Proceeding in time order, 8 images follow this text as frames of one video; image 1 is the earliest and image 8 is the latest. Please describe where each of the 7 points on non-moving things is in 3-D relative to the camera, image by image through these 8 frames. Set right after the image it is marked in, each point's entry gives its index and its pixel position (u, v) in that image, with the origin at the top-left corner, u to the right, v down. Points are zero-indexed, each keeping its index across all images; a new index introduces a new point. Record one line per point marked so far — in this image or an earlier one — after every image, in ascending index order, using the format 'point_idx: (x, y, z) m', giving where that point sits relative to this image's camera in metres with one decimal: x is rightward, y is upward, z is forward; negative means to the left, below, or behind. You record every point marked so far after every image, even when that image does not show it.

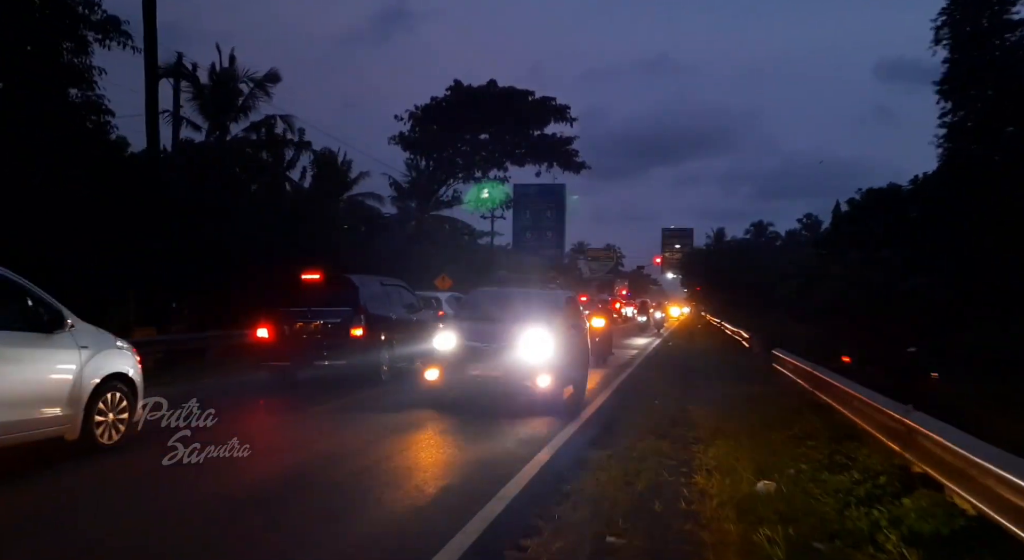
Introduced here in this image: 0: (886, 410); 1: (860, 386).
0: (+3.1, -1.1, +6.9) m
1: (+3.5, -1.1, +8.3) m
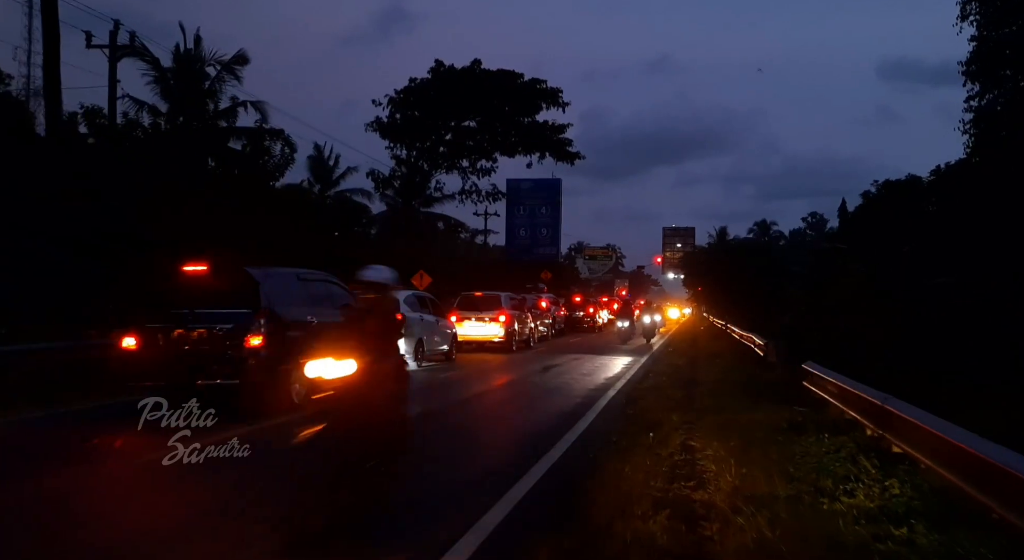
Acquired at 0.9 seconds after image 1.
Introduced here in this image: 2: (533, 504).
0: (+2.5, -1.0, +4.0) m
1: (+2.9, -1.0, +5.4) m
2: (+0.2, -1.8, +6.5) m
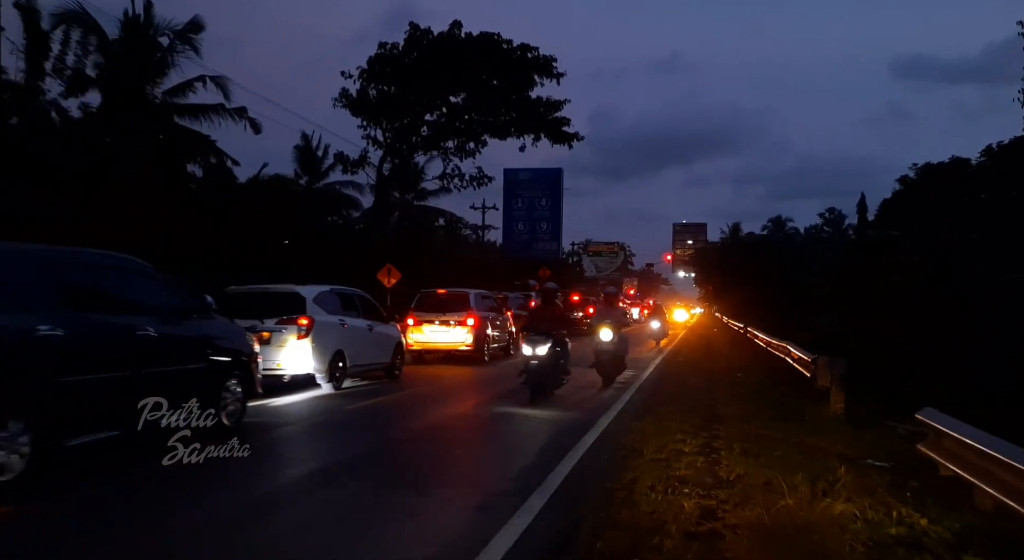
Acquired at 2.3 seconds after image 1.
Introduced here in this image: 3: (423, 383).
0: (+1.7, -0.9, -0.5) m
1: (+2.1, -0.9, +0.9) m
2: (-0.7, -1.6, +2.1) m
3: (-1.8, -2.2, +16.7) m
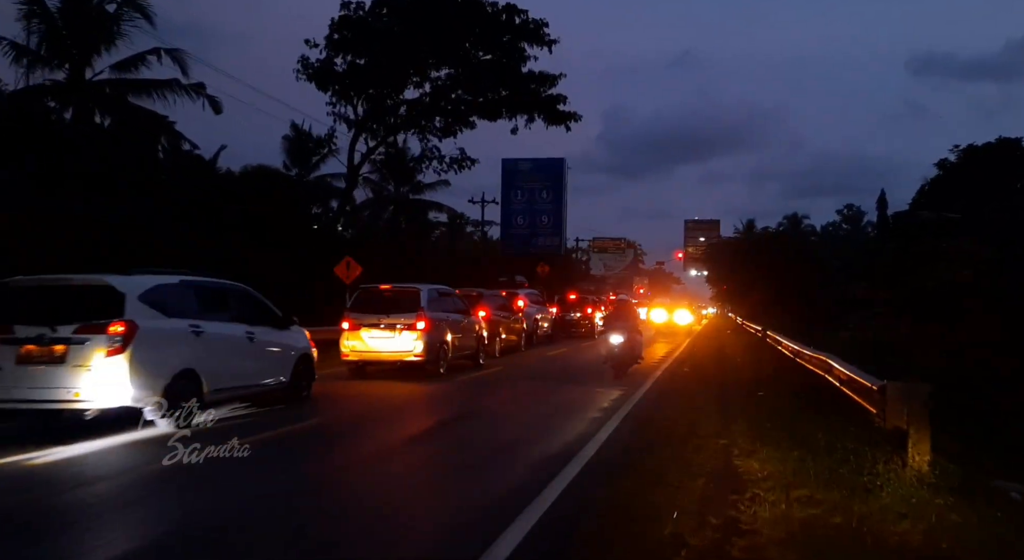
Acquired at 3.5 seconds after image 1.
0: (+0.7, -0.8, -4.2) m
1: (+1.1, -0.8, -2.8) m
2: (-1.6, -1.5, -1.6) m
3: (-2.5, -2.1, +13.0) m
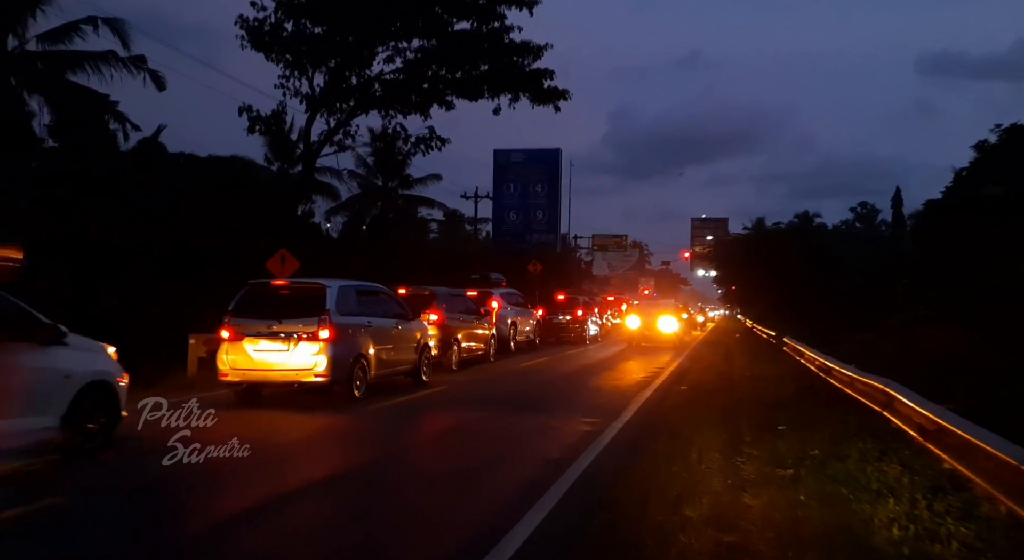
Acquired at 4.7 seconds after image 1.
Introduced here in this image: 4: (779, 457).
0: (-0.3, -0.7, -7.9) m
1: (+0.1, -0.7, -6.5) m
2: (-2.6, -1.4, -5.3) m
3: (-3.4, -2.0, +9.4) m
4: (+2.6, -1.7, +7.9) m
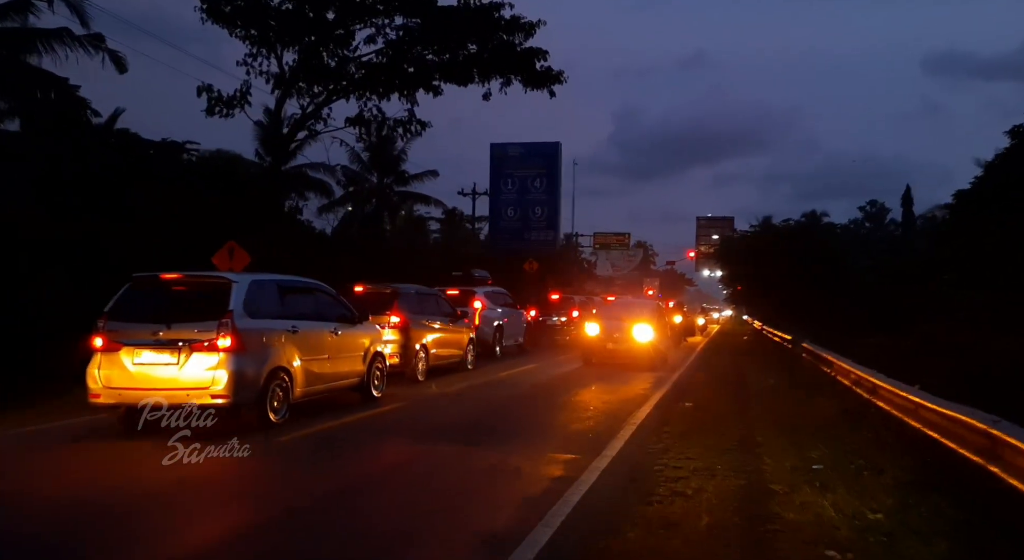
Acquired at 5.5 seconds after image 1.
0: (-0.9, -0.6, -10.3) m
1: (-0.4, -0.6, -8.9) m
2: (-3.1, -1.3, -7.6) m
3: (-3.8, -1.9, +7.0) m
4: (+2.1, -1.7, +5.5) m
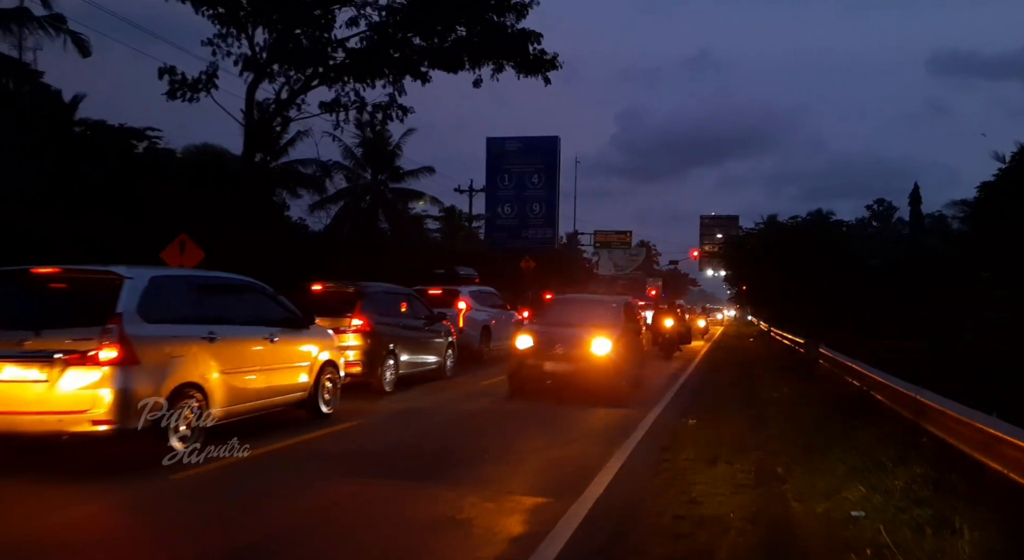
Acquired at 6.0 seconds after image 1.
0: (-1.3, -0.5, -12.0) m
1: (-0.8, -0.5, -10.6) m
2: (-3.5, -1.3, -9.3) m
3: (-4.2, -1.9, +5.3) m
4: (+1.8, -1.6, +3.7) m
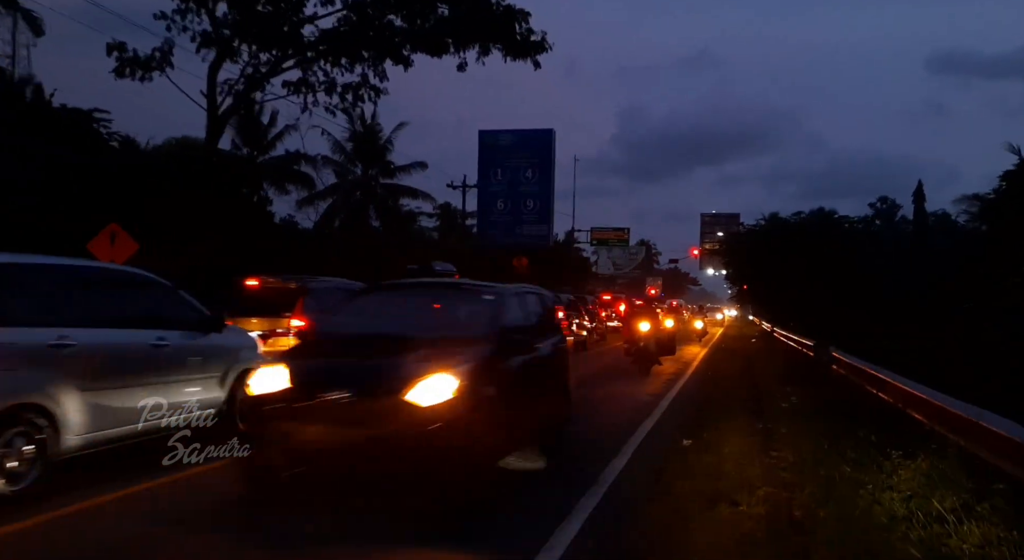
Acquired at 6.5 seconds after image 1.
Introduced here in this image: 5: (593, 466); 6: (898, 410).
0: (-1.7, -0.5, -13.7) m
1: (-1.3, -0.5, -12.3) m
2: (-4.0, -1.2, -11.0) m
3: (-4.6, -1.8, +3.6) m
4: (+1.4, -1.6, +2.0) m
5: (+1.0, -1.8, +8.6) m
6: (+4.4, -1.5, +9.1) m
